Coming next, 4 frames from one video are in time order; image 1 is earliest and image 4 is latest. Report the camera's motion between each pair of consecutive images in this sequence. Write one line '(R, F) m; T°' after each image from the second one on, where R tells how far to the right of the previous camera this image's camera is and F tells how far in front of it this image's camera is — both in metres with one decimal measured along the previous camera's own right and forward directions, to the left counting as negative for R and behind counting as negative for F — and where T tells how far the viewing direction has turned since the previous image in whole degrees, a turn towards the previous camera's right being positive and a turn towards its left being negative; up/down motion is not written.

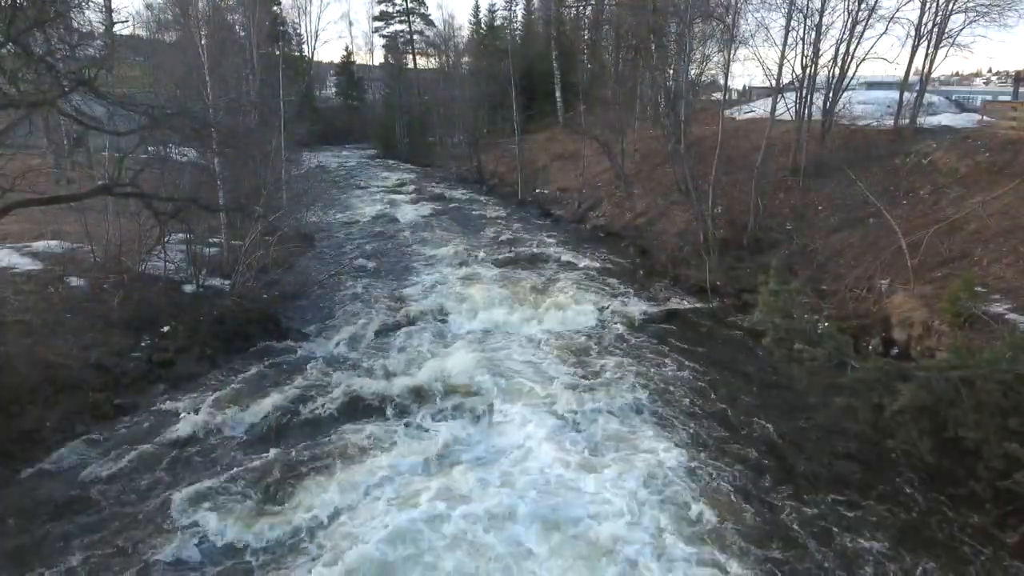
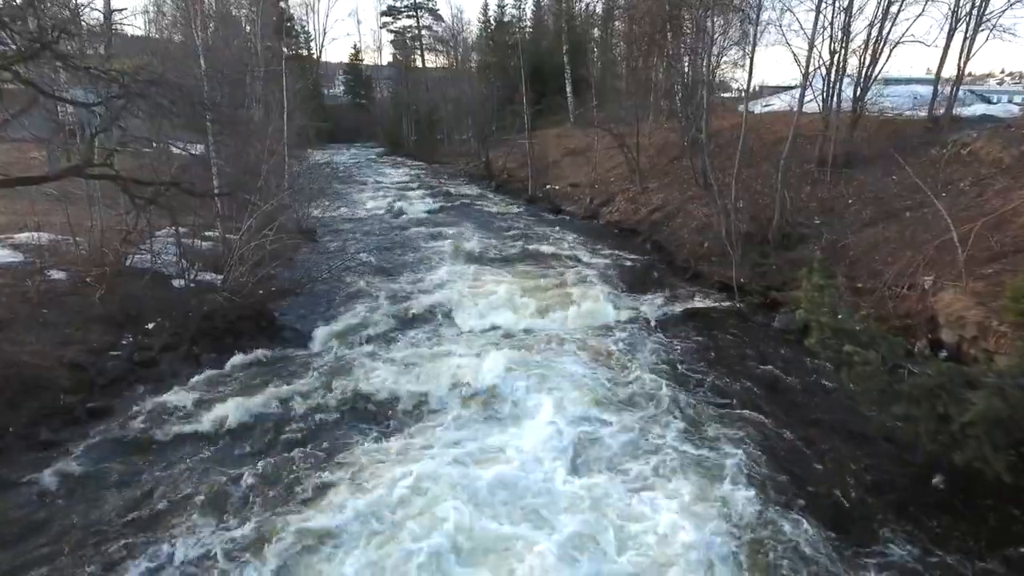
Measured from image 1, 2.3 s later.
(-0.1, +0.9) m; -1°
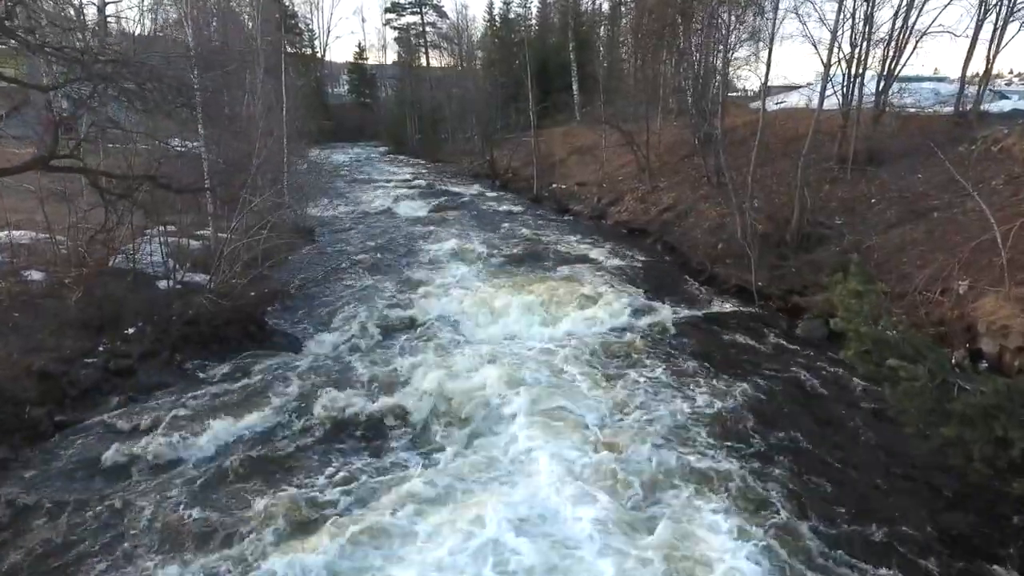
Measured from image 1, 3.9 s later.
(0.0, +0.7) m; 0°
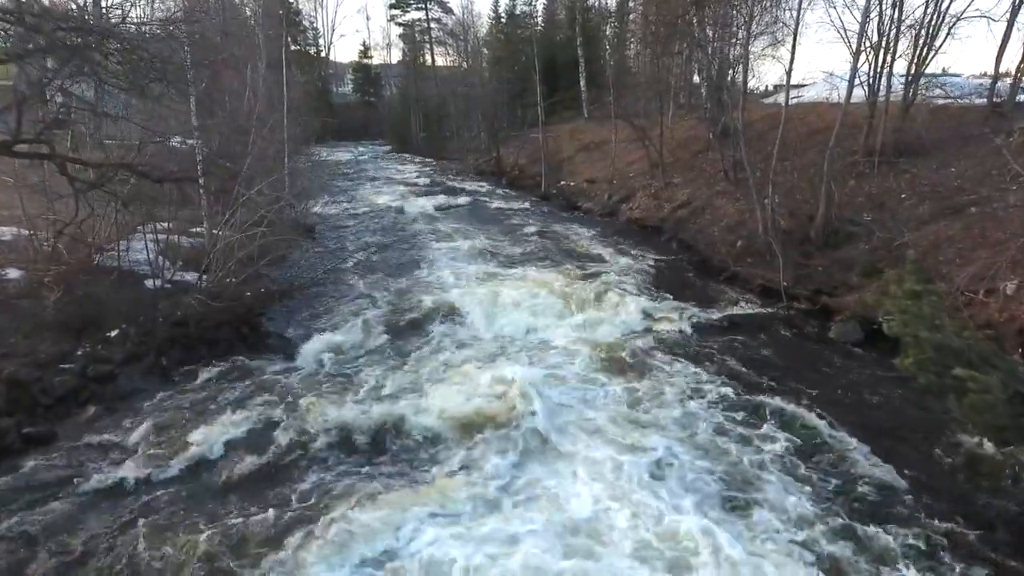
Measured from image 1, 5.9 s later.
(-0.1, +0.7) m; 0°
